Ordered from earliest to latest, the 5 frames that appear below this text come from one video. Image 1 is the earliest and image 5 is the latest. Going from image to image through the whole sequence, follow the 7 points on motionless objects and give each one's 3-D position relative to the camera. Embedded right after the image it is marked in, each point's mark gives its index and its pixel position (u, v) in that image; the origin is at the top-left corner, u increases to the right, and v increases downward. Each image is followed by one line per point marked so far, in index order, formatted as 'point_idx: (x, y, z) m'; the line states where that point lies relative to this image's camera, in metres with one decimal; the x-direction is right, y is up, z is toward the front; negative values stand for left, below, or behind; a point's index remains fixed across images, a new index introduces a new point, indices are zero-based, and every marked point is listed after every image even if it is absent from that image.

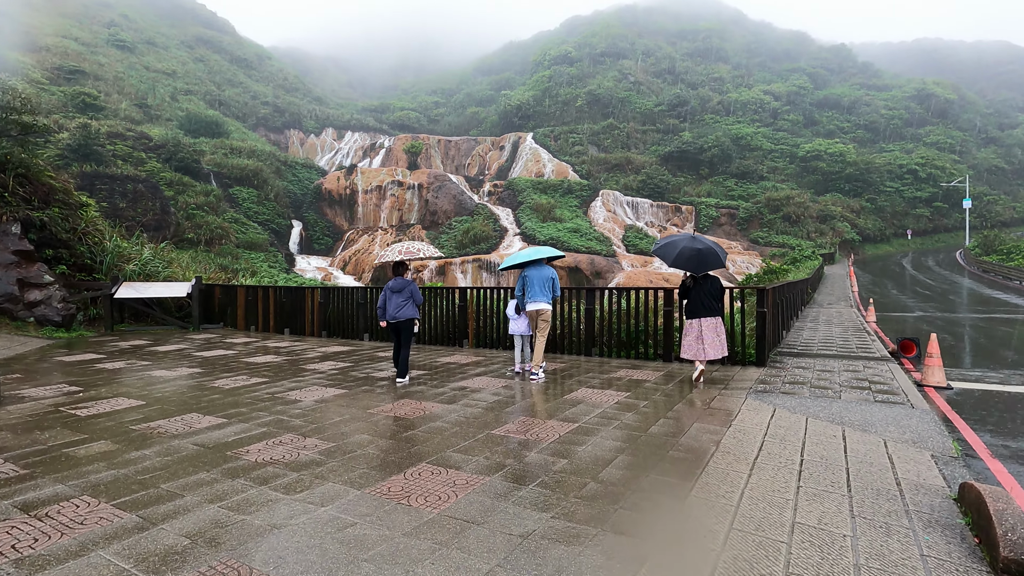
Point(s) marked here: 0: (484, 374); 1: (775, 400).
0: (-0.3, -1.0, +6.2) m
1: (+2.3, -1.0, +4.7) m
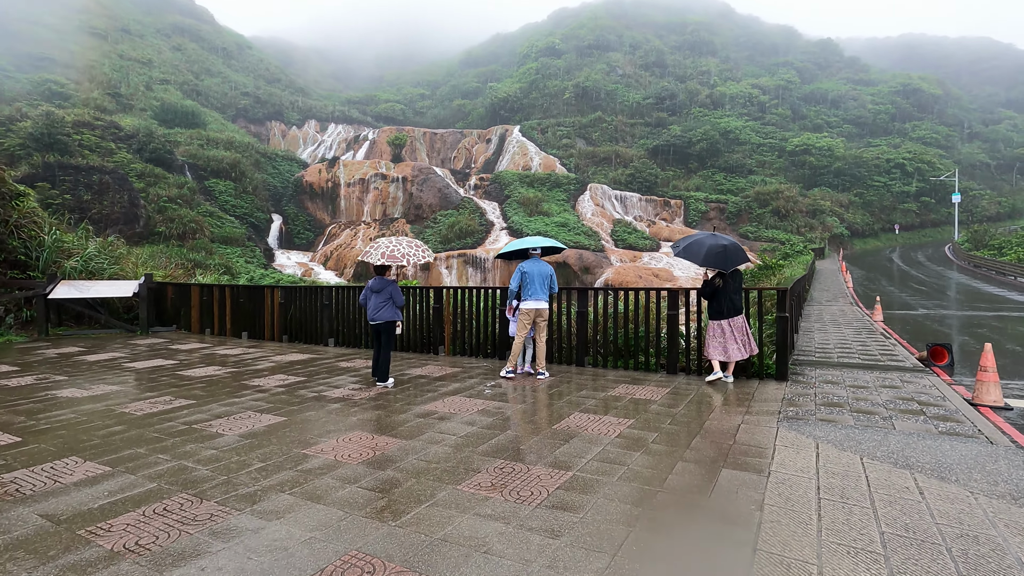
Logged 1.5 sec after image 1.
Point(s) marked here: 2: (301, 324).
0: (-0.5, -1.0, +5.2) m
1: (+2.1, -1.0, +3.8) m
2: (-3.5, -0.6, +8.9) m
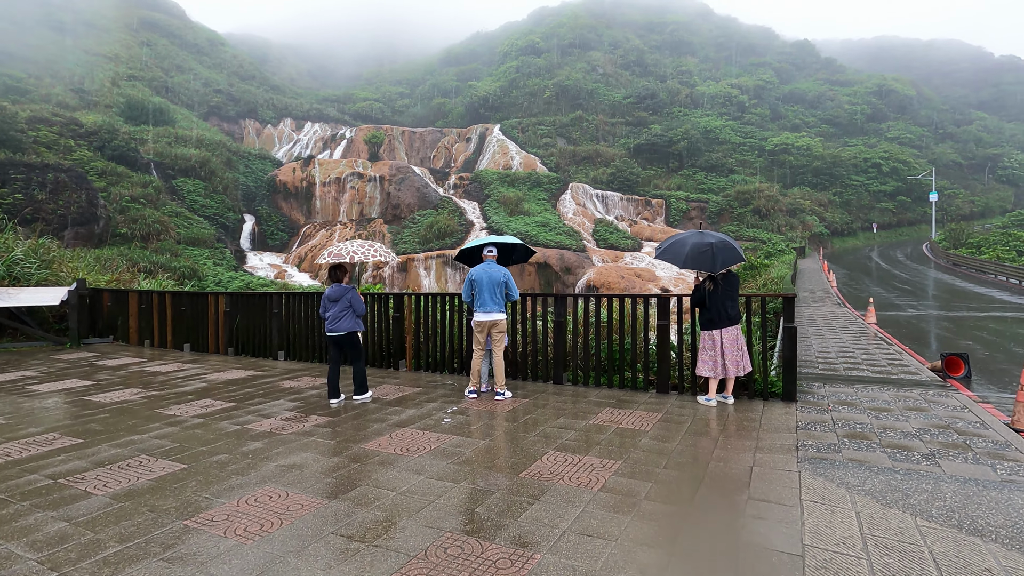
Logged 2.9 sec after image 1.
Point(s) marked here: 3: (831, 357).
0: (-0.8, -1.1, +4.4) m
1: (+1.9, -1.1, +3.0) m
2: (-3.9, -0.7, +8.0) m
3: (+4.2, -0.9, +7.1) m
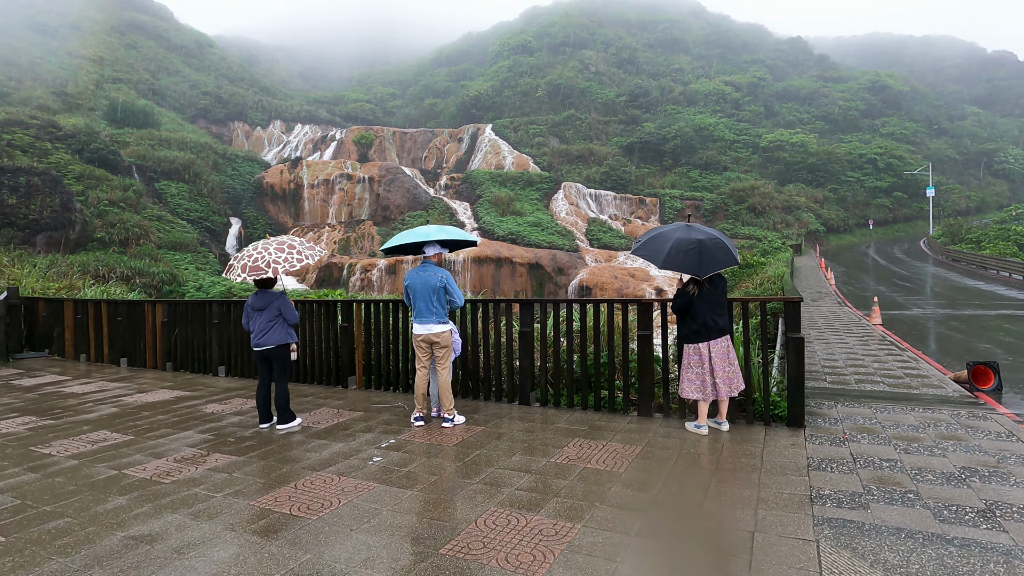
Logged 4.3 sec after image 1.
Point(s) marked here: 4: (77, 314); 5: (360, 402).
0: (-1.2, -1.1, +3.5) m
1: (+1.5, -1.1, +2.2) m
2: (-4.3, -0.8, +7.1) m
3: (+3.8, -0.9, +6.3) m
4: (-6.7, -0.4, +8.3) m
5: (-1.5, -1.1, +5.3) m
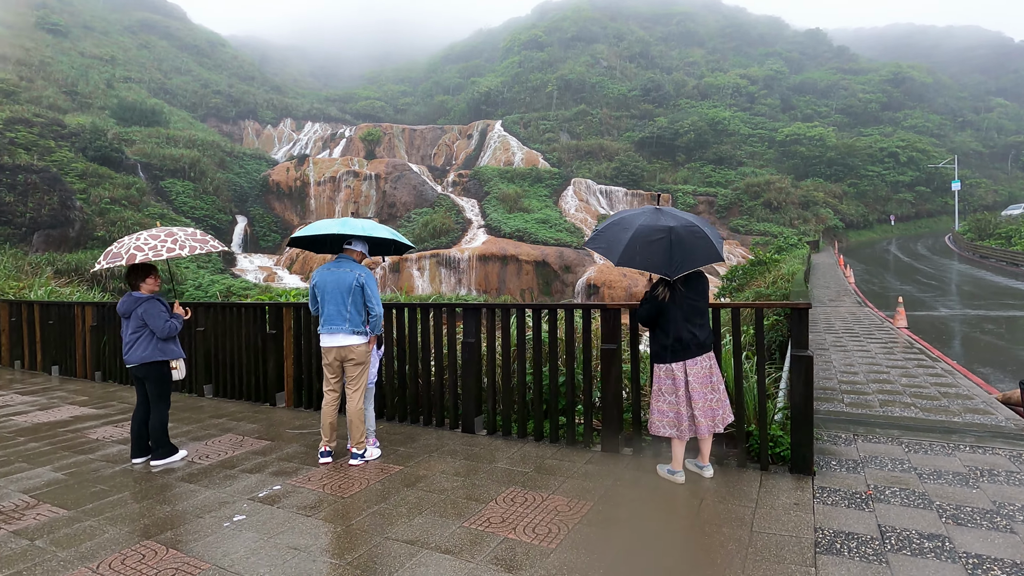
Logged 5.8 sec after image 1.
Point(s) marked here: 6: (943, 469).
0: (-1.6, -1.2, +2.7) m
1: (+1.0, -1.1, +1.3) m
2: (-4.7, -0.8, +6.4) m
3: (+3.4, -0.9, +5.3) m
4: (-7.0, -0.4, +7.6) m
5: (-1.9, -1.1, +4.4) m
6: (+2.4, -1.0, +3.0) m
